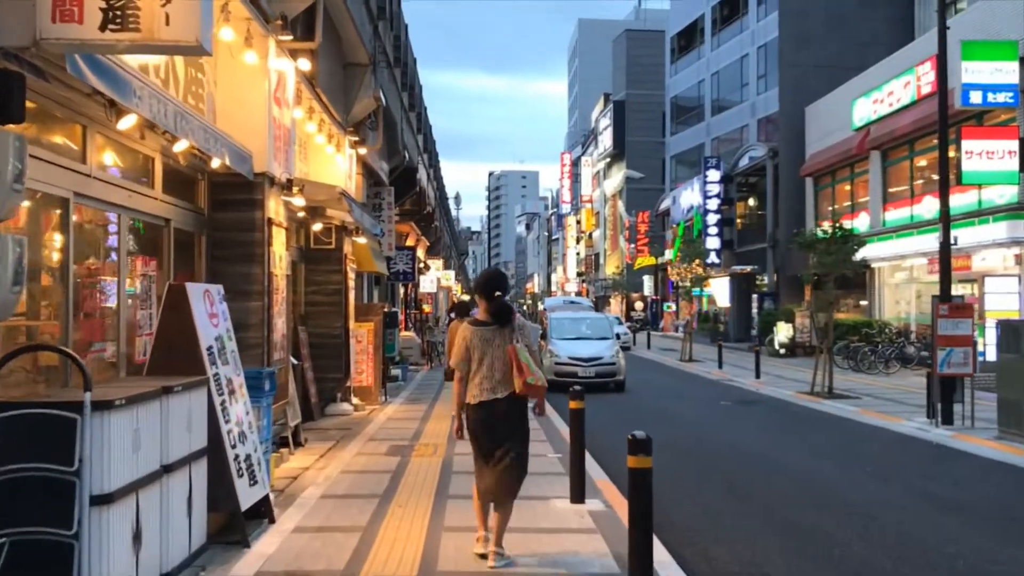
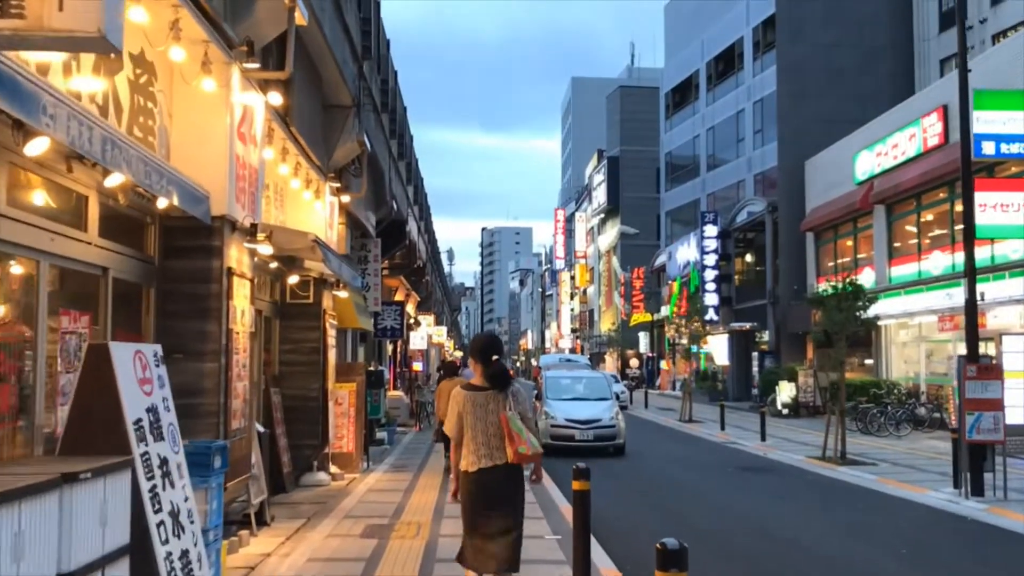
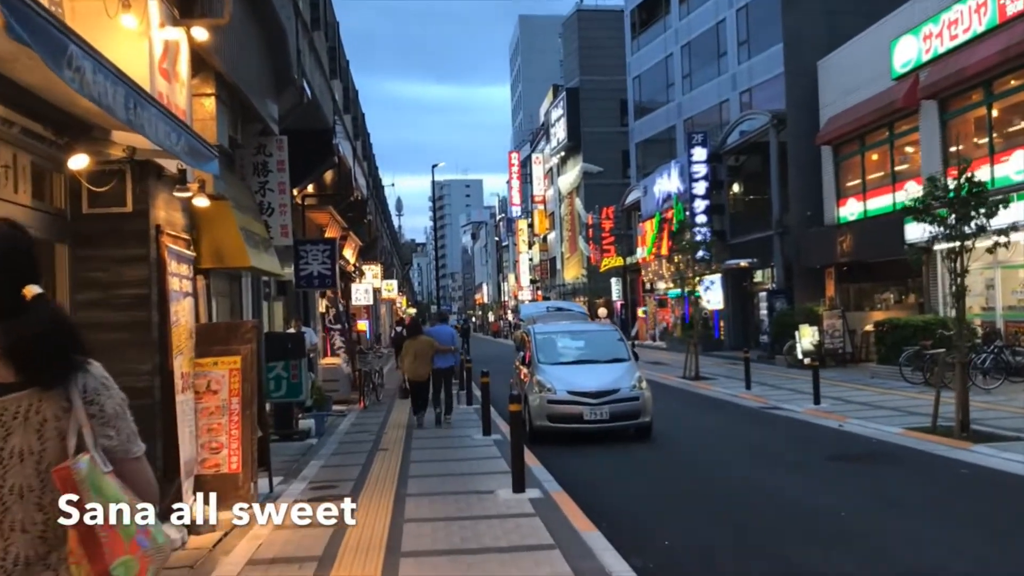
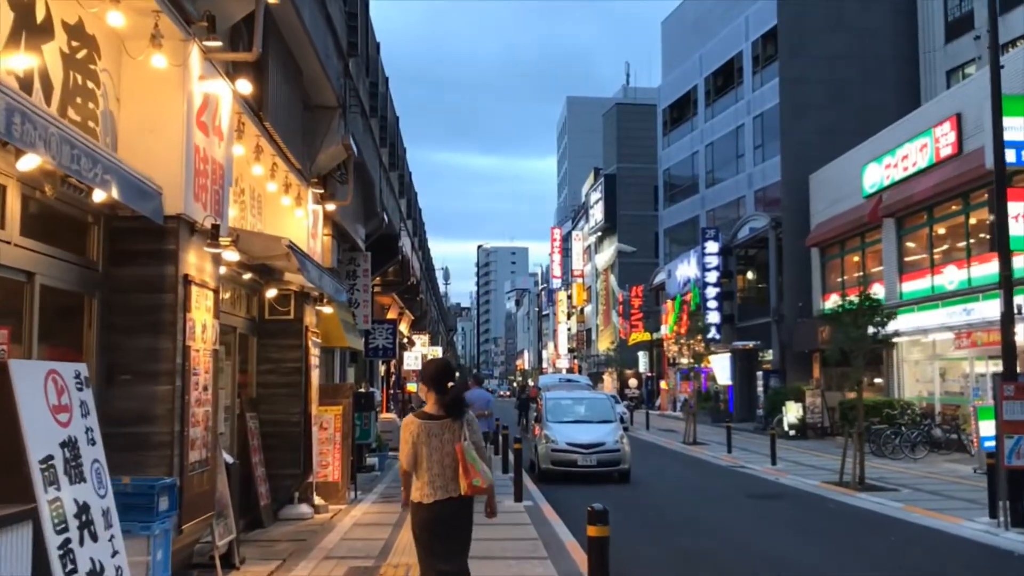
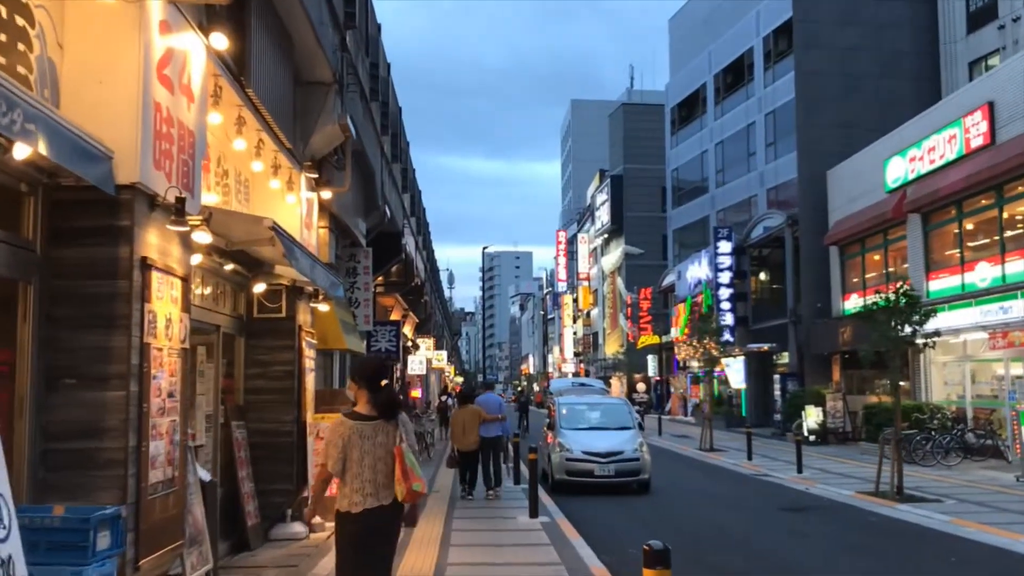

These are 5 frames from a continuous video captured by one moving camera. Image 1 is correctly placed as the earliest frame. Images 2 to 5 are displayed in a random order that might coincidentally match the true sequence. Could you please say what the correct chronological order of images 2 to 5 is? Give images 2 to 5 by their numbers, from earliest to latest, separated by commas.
2, 4, 5, 3
